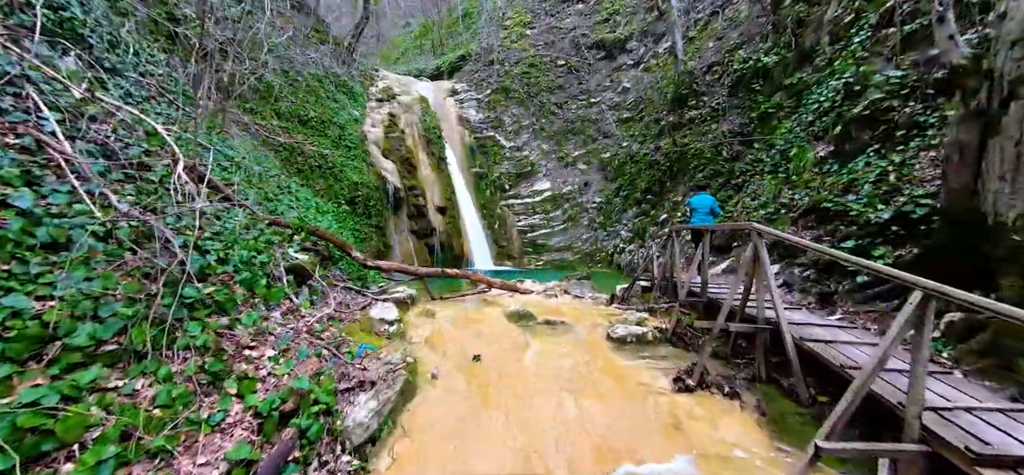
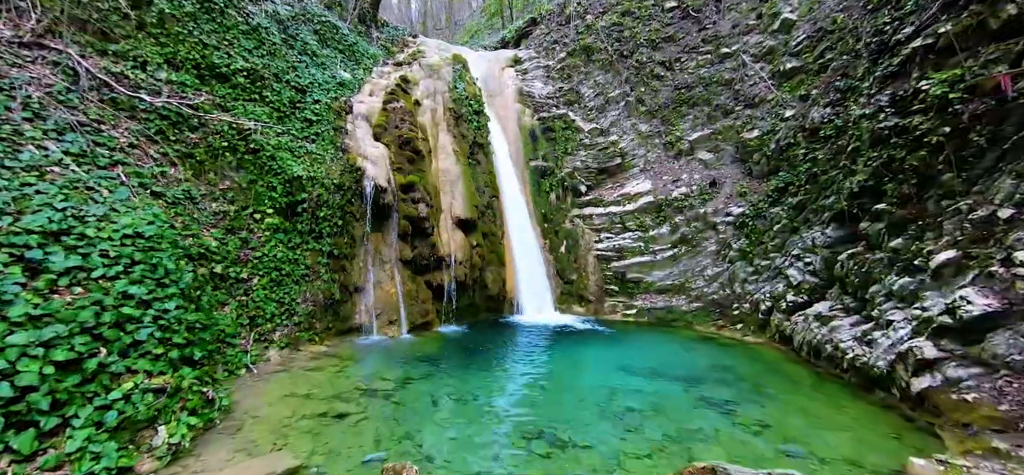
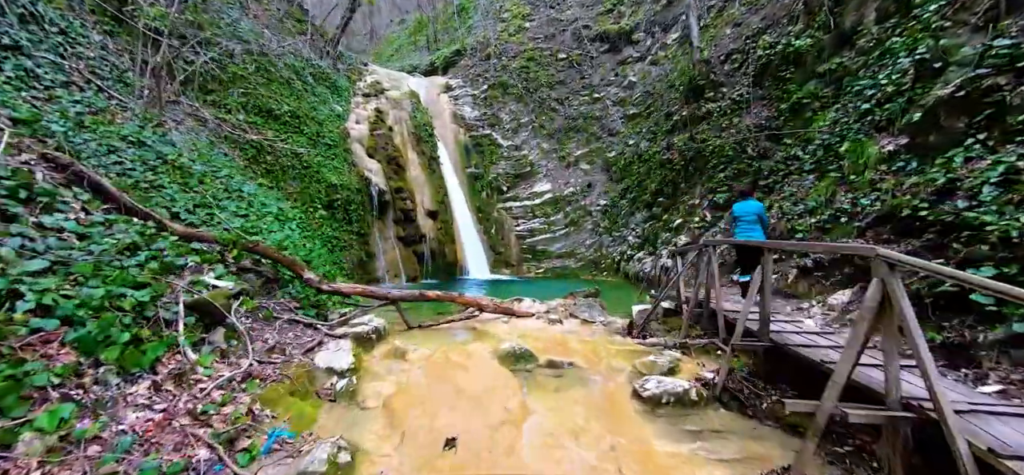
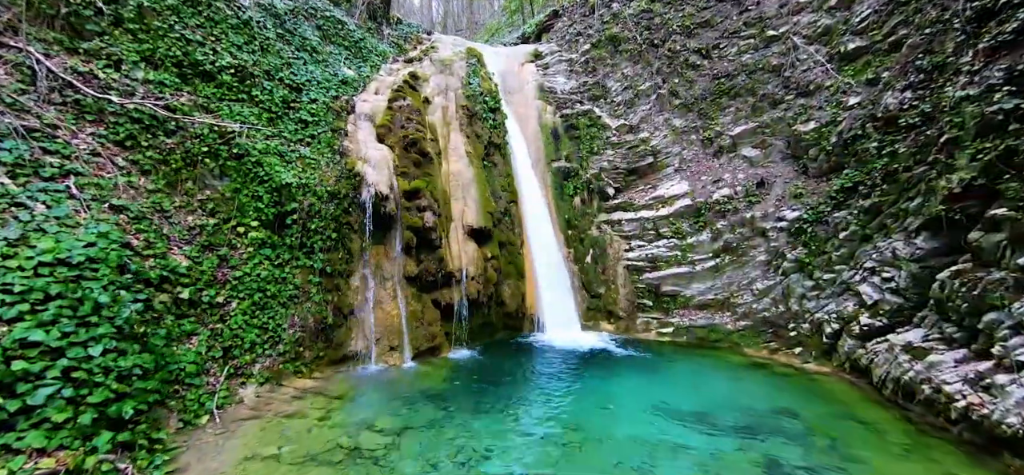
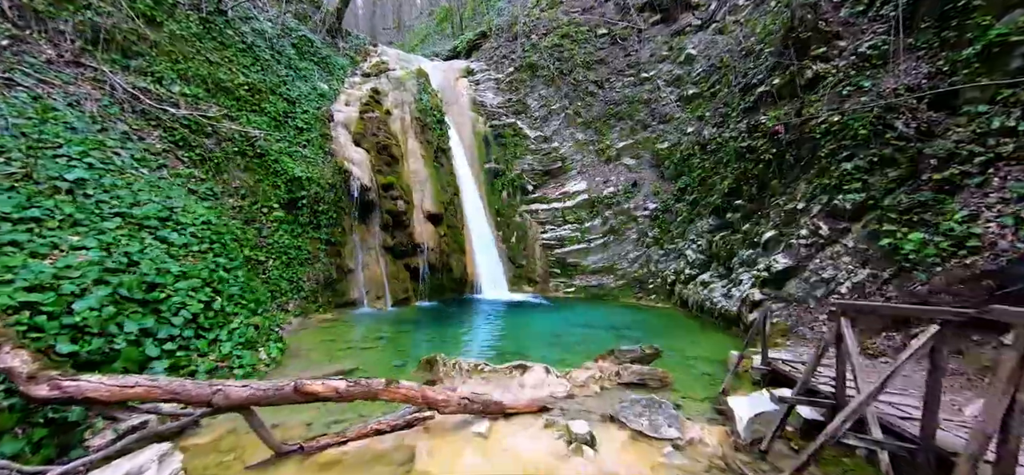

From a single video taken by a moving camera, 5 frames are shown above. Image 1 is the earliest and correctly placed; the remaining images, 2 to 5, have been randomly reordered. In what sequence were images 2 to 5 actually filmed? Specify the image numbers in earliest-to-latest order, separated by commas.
3, 5, 2, 4
